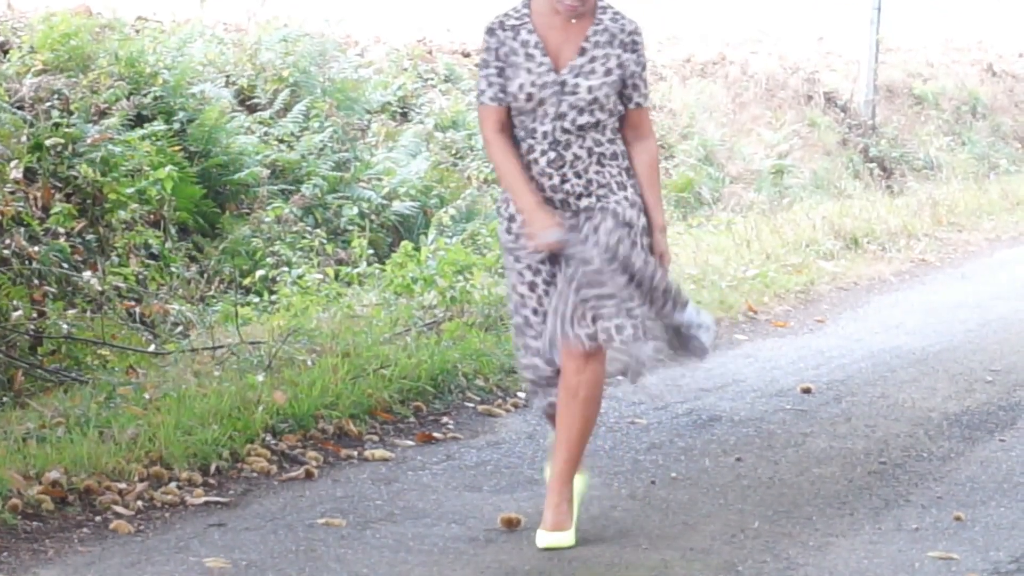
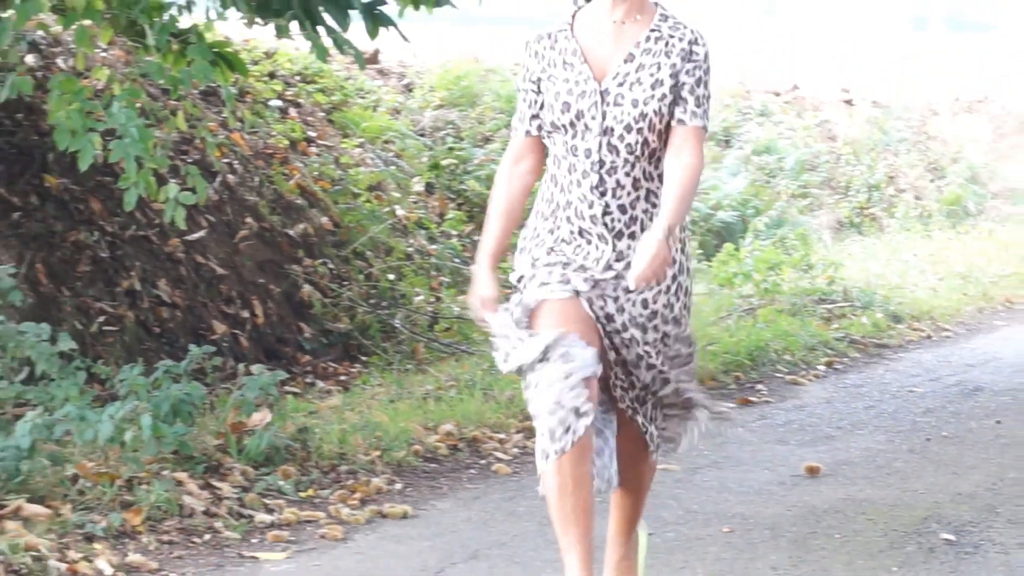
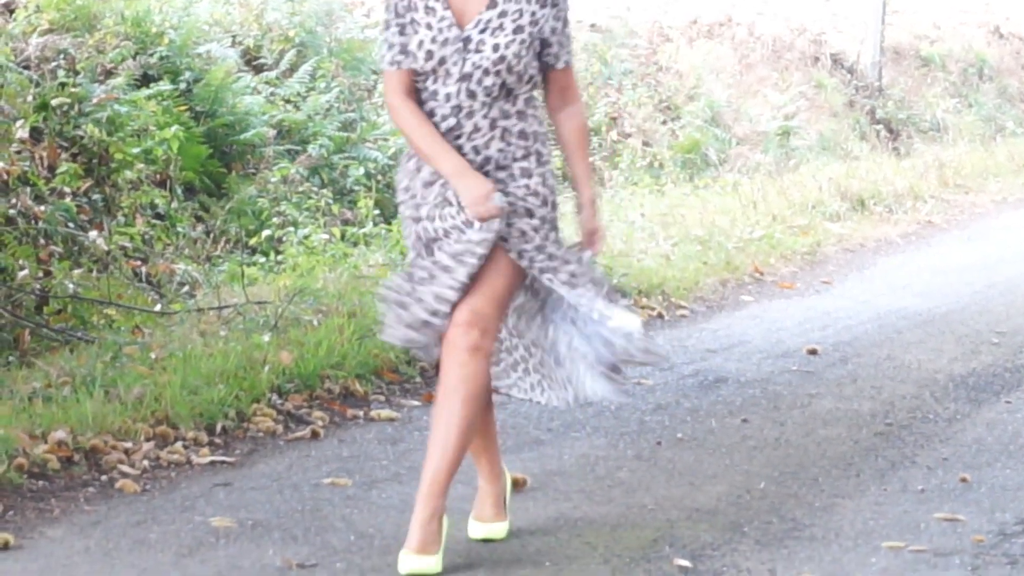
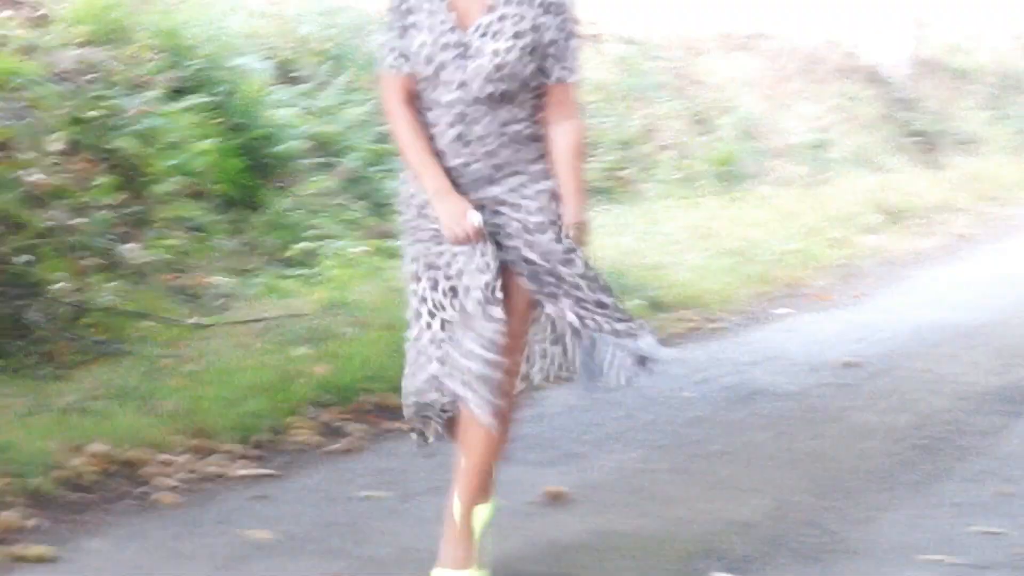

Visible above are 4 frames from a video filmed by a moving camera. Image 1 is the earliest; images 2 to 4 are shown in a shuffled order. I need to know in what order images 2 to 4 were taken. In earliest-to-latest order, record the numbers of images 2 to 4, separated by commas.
3, 4, 2
